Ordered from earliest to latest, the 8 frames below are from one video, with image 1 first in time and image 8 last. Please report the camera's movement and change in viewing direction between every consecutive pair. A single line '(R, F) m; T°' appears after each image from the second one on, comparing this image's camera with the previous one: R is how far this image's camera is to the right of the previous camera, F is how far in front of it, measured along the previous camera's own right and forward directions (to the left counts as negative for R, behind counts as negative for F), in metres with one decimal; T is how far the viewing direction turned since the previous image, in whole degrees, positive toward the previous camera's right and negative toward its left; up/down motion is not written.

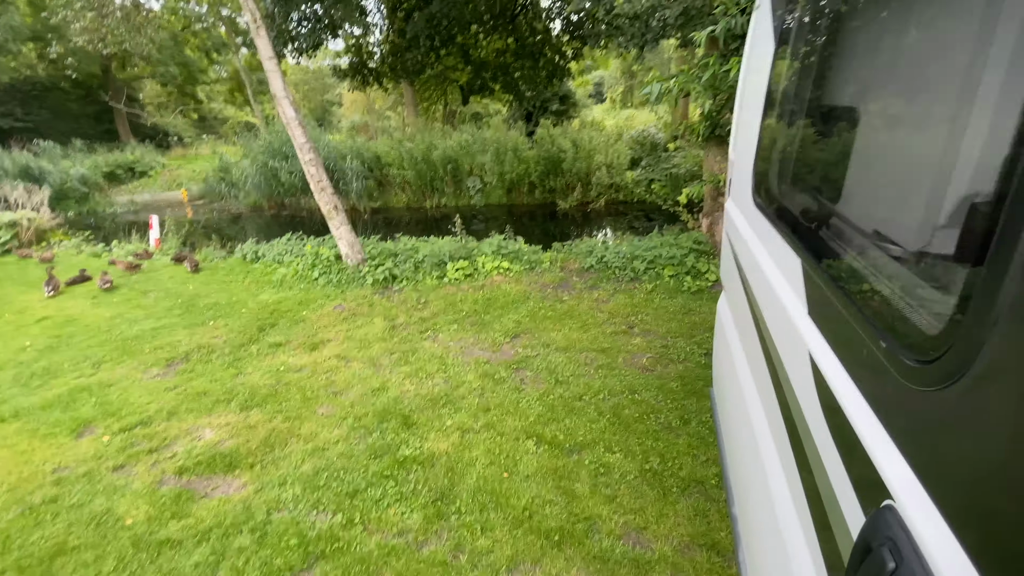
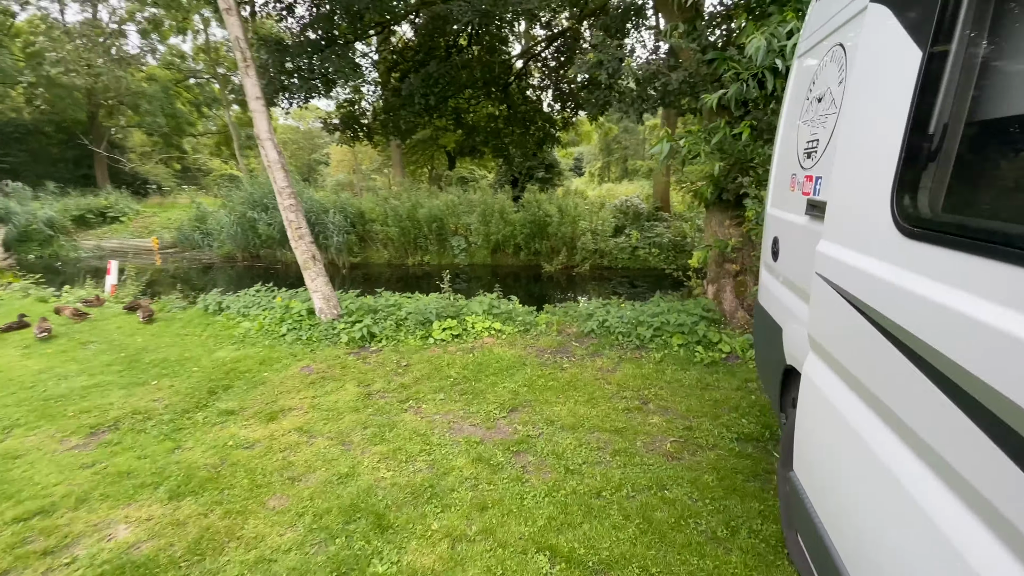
(-0.2, +0.5) m; +3°
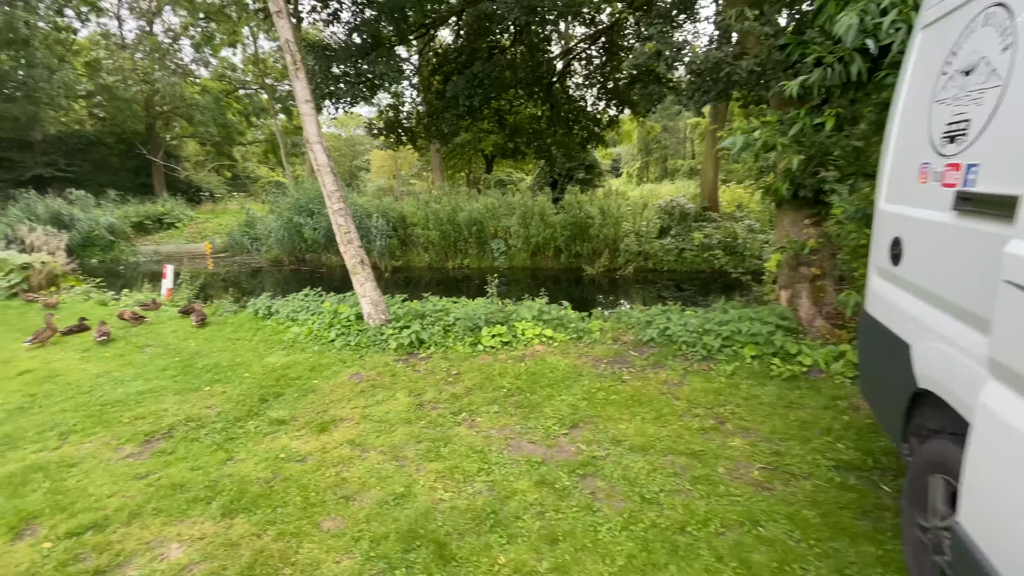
(-0.2, +0.2) m; -4°
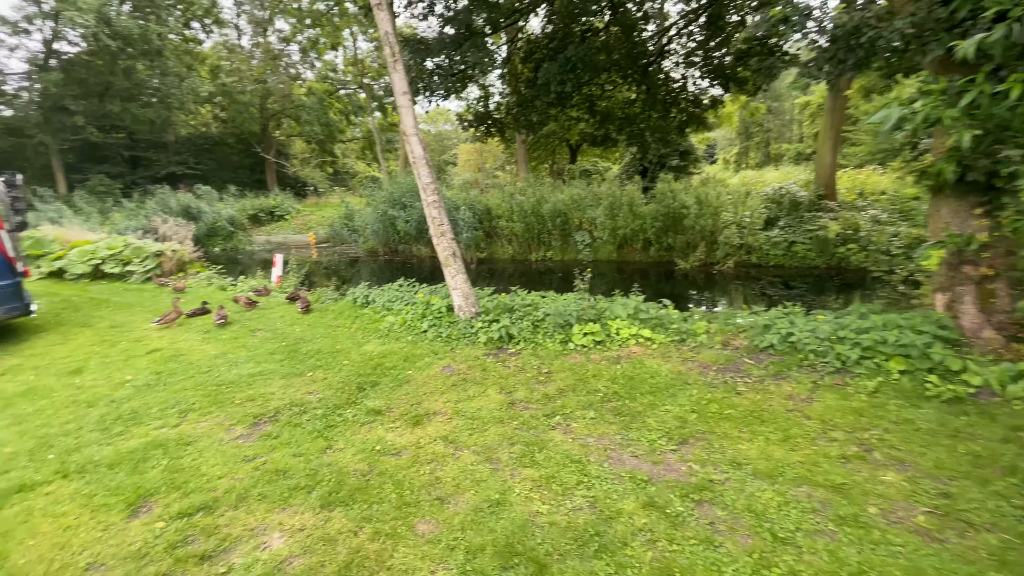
(-0.1, +0.2) m; -10°
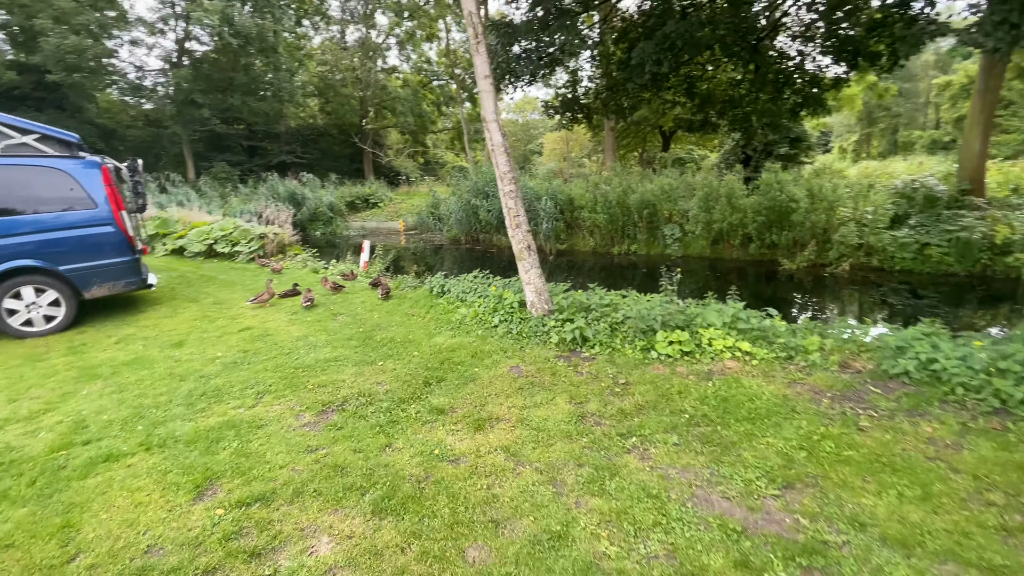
(0.0, +0.3) m; -10°
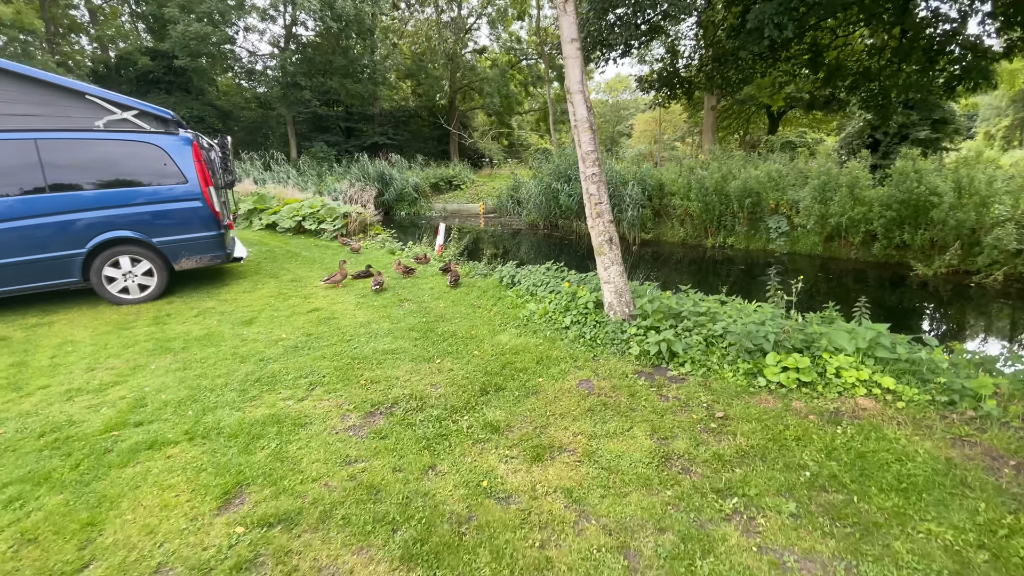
(0.0, +0.5) m; -9°
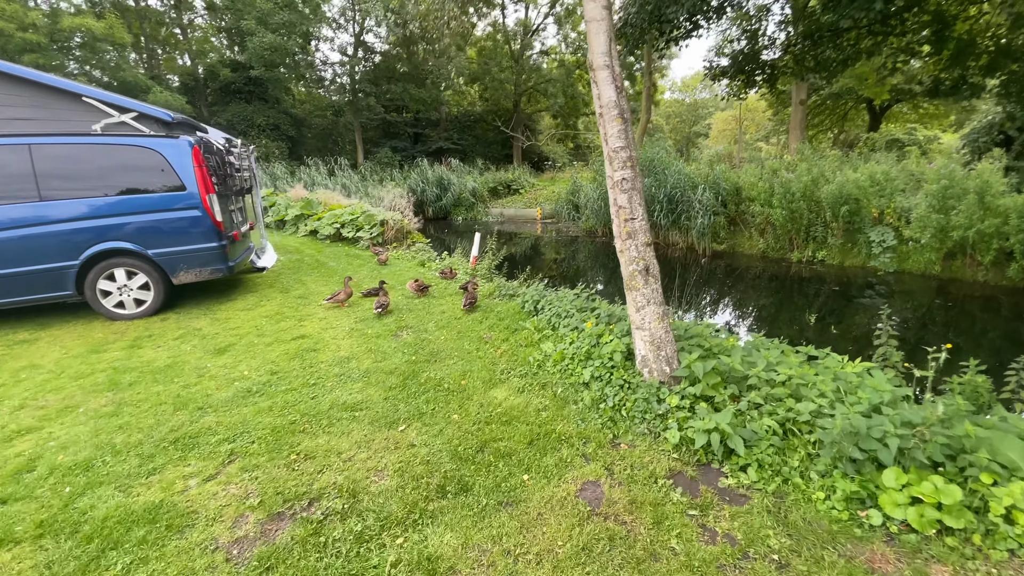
(+0.4, +1.0) m; -8°
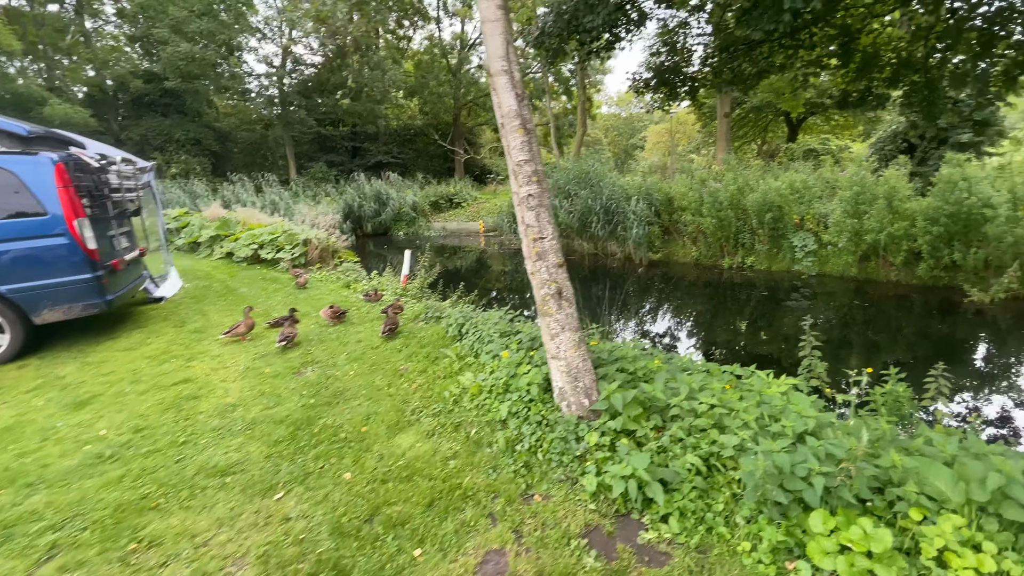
(+0.3, +0.3) m; +6°
